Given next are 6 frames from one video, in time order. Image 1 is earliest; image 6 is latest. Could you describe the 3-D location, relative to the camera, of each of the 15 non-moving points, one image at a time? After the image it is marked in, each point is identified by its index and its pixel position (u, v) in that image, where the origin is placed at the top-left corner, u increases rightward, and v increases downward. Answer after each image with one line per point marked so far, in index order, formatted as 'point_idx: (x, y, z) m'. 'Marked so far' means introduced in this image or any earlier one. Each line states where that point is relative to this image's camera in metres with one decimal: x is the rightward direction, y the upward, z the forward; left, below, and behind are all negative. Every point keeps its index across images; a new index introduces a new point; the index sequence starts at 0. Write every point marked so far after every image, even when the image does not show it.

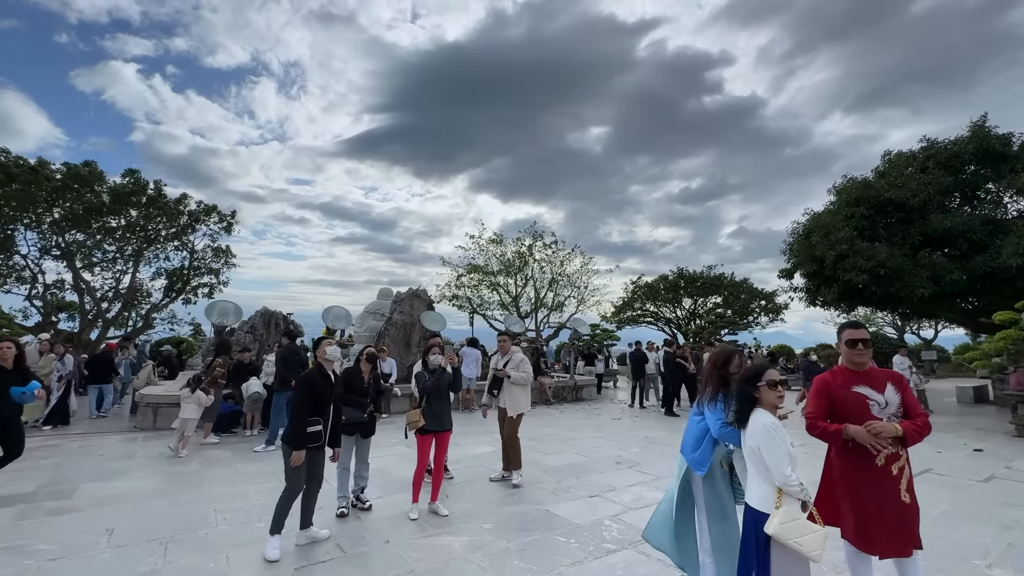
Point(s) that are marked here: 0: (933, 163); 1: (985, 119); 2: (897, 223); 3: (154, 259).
0: (+12.9, +3.8, +14.5) m
1: (+14.3, +5.1, +14.3) m
2: (+11.1, +1.9, +13.5) m
3: (-13.0, +1.1, +17.1) m
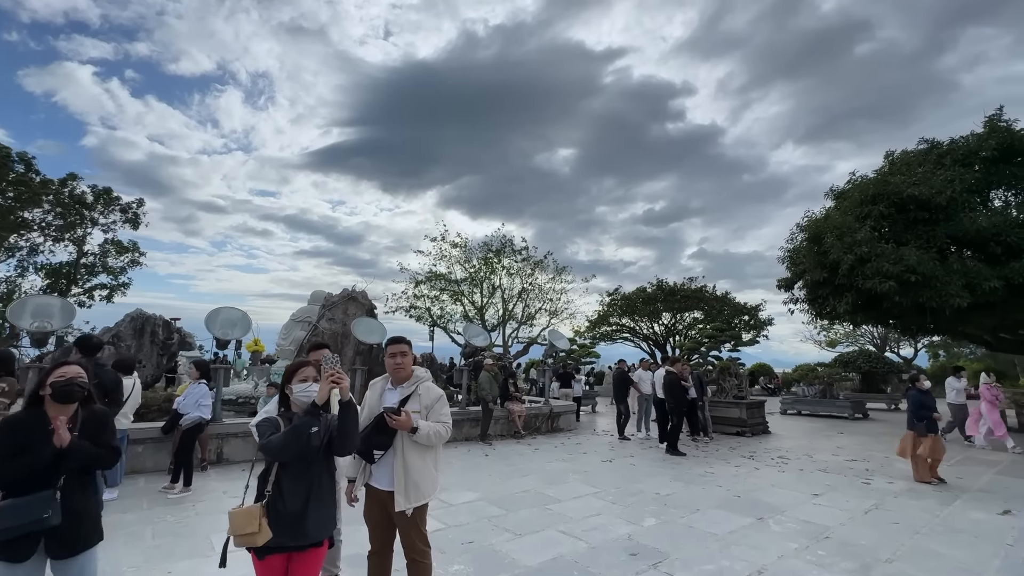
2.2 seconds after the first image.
0: (+12.0, +3.5, +12.9) m
1: (+13.4, +4.8, +12.9) m
2: (+10.2, +1.6, +11.8) m
3: (-14.1, +1.0, +13.7) m
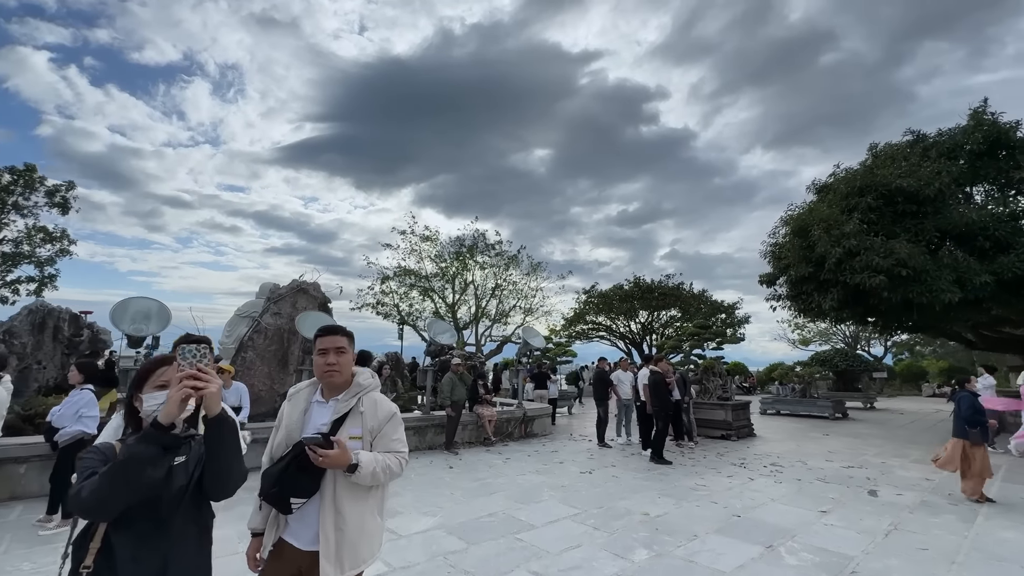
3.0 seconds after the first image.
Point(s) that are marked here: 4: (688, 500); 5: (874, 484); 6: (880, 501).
0: (+11.2, +3.6, +12.6) m
1: (+12.7, +4.9, +12.7) m
2: (+9.5, +1.7, +11.4) m
3: (-14.8, +1.3, +12.0) m
4: (+2.1, -2.6, +5.7) m
5: (+5.1, -2.8, +6.7) m
6: (+4.6, -2.6, +5.8) m
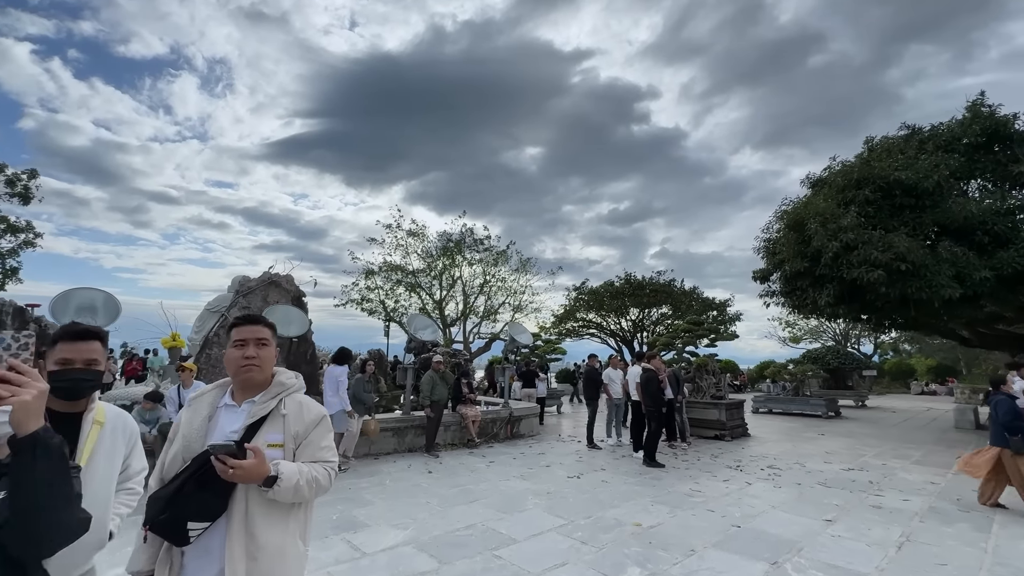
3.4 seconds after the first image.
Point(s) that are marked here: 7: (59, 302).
0: (+10.9, +3.7, +12.3) m
1: (+12.4, +5.0, +12.4) m
2: (+9.2, +1.8, +11.1) m
3: (-15.2, +1.5, +11.2) m
4: (+1.9, -2.5, +5.3) m
5: (+4.9, -2.7, +6.3) m
6: (+4.3, -2.6, +5.5) m
7: (-5.4, -0.2, +5.7) m
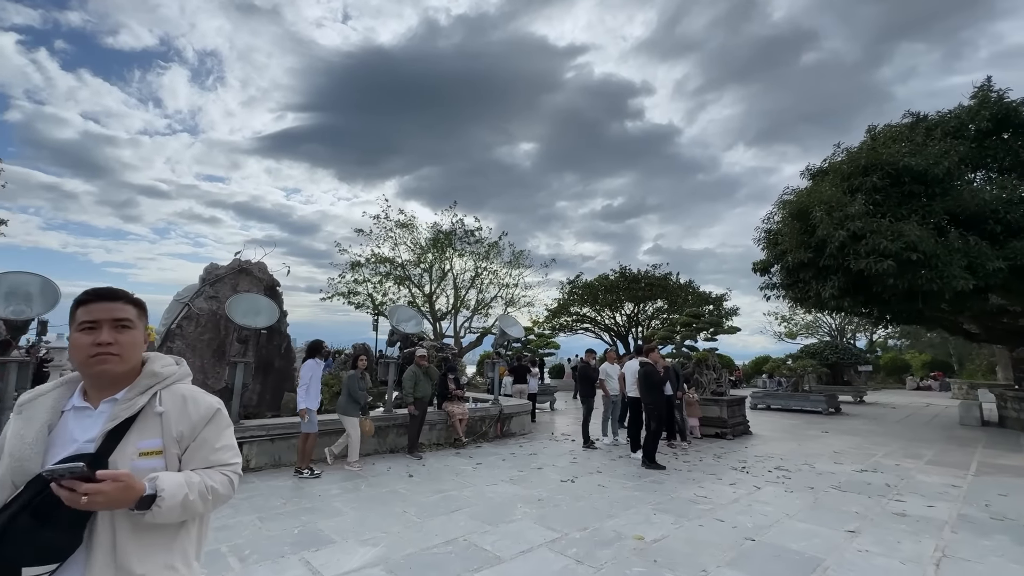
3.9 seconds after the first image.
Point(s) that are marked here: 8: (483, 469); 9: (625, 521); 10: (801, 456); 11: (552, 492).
0: (+10.7, +3.9, +11.8) m
1: (+12.2, +5.2, +11.9) m
2: (+9.0, +2.0, +10.6) m
3: (-15.4, +1.7, +10.4) m
4: (+1.8, -2.3, +4.8) m
5: (+4.8, -2.5, +5.8) m
6: (+4.2, -2.4, +5.0) m
7: (-5.5, 0.0, +5.0) m
8: (-0.4, -2.6, +6.7) m
9: (+1.1, -2.3, +4.6) m
10: (+4.8, -2.8, +7.8) m
11: (+0.5, -2.4, +5.6) m
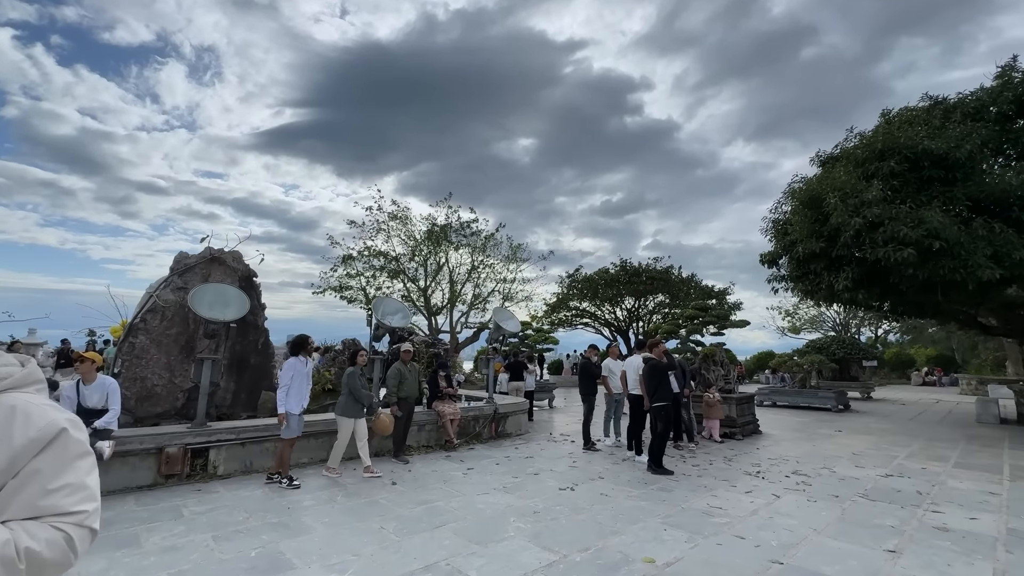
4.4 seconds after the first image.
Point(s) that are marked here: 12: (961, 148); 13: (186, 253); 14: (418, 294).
0: (+10.6, +4.1, +11.2) m
1: (+12.1, +5.4, +11.3) m
2: (+8.9, +2.2, +10.0) m
3: (-15.5, +1.9, +9.8) m
4: (+1.7, -2.2, +4.2) m
5: (+4.7, -2.4, +5.3) m
6: (+4.1, -2.3, +4.4) m
7: (-5.6, +0.1, +4.4) m
8: (-0.5, -2.4, +6.2) m
9: (+1.1, -2.2, +4.1) m
10: (+4.7, -2.6, +7.3) m
11: (+0.4, -2.3, +5.1) m
12: (+9.2, +2.8, +9.6) m
13: (-5.3, +0.5, +7.7) m
14: (-3.9, -0.2, +19.6) m
